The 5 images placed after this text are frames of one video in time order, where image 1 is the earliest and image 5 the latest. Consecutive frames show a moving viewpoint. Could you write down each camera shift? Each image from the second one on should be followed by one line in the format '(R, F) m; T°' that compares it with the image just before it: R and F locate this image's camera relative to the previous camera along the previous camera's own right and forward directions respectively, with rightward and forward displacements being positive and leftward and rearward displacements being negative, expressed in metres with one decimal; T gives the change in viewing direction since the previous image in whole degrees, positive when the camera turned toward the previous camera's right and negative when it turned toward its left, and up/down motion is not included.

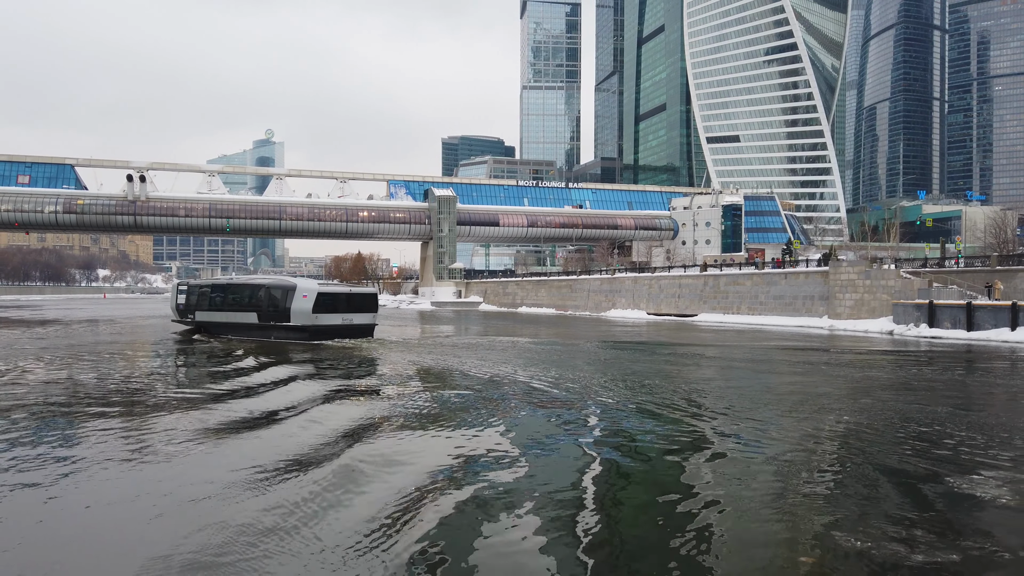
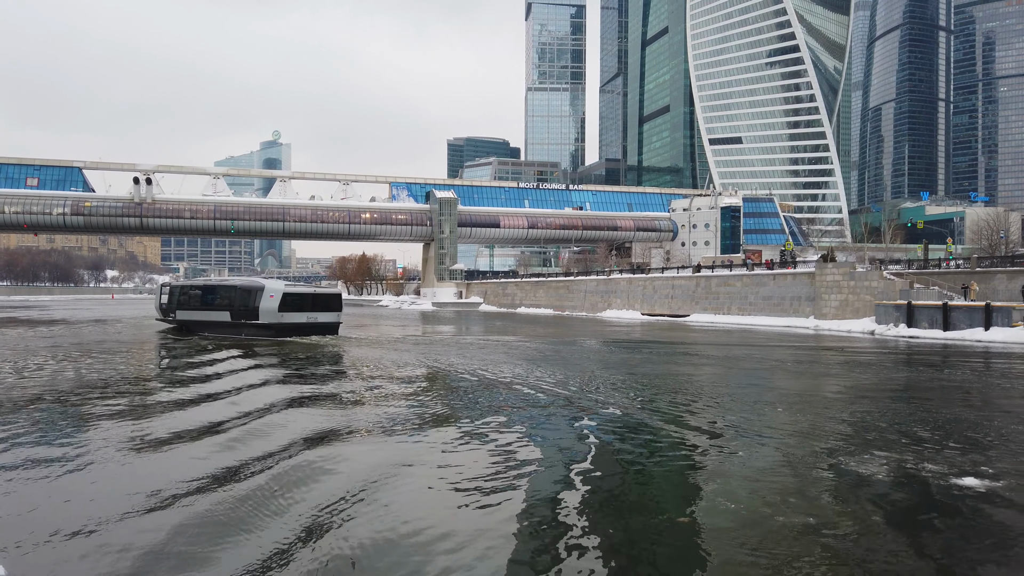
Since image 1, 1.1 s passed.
(+0.6, -0.9) m; 0°
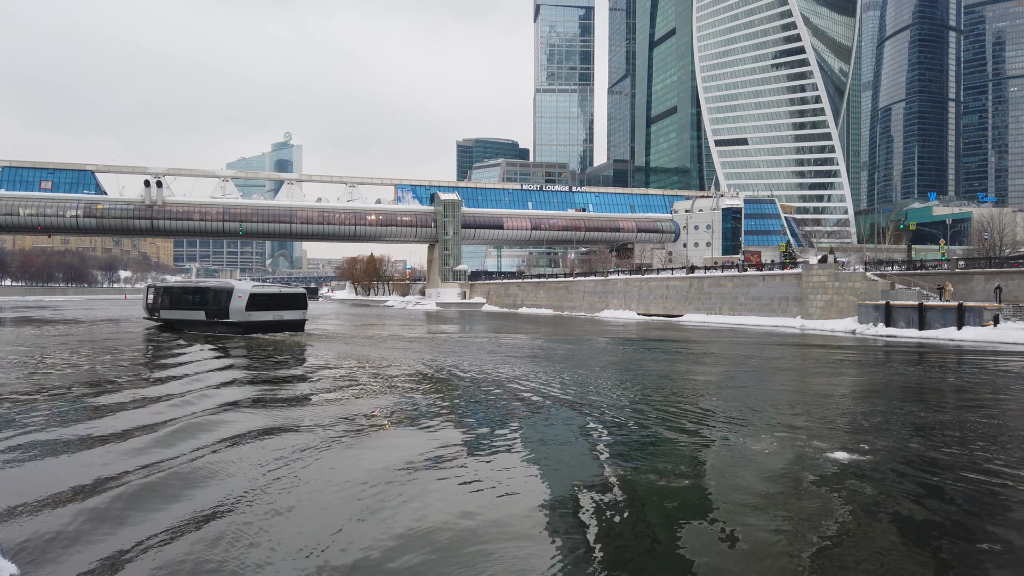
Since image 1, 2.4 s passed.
(+0.7, -1.1) m; -1°
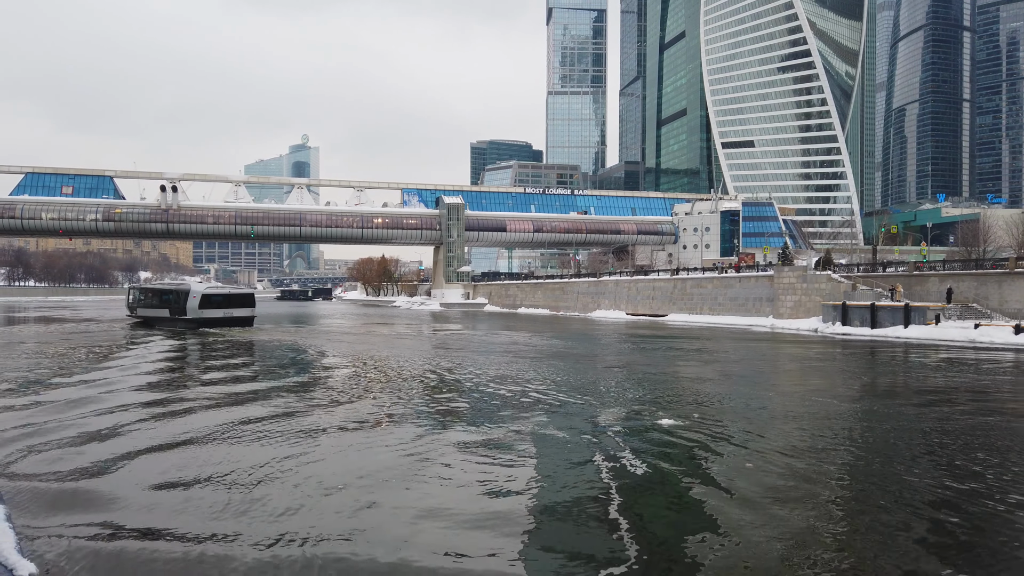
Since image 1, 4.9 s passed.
(+1.5, -2.2) m; -1°
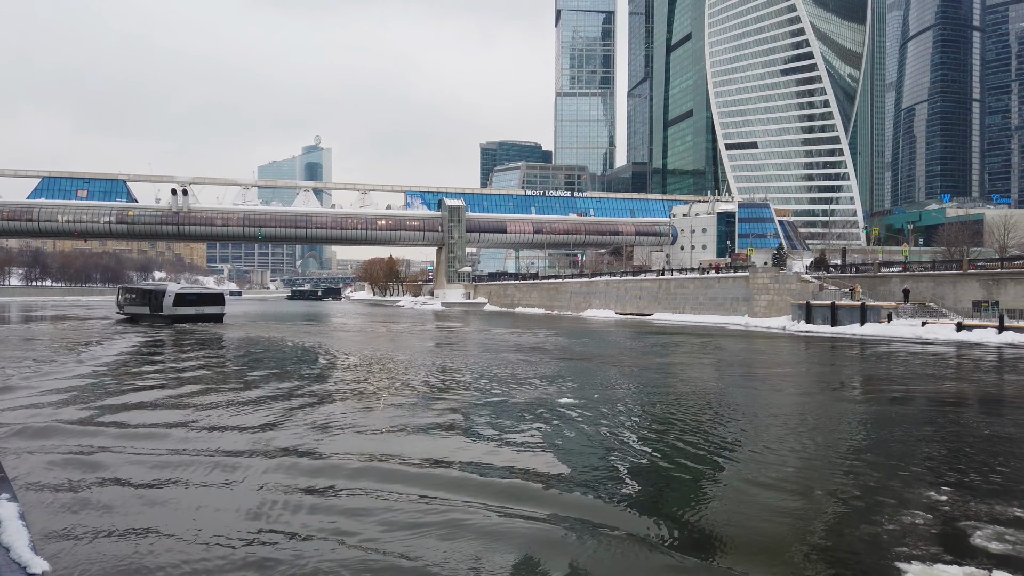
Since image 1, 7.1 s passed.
(+1.3, -2.0) m; -1°
